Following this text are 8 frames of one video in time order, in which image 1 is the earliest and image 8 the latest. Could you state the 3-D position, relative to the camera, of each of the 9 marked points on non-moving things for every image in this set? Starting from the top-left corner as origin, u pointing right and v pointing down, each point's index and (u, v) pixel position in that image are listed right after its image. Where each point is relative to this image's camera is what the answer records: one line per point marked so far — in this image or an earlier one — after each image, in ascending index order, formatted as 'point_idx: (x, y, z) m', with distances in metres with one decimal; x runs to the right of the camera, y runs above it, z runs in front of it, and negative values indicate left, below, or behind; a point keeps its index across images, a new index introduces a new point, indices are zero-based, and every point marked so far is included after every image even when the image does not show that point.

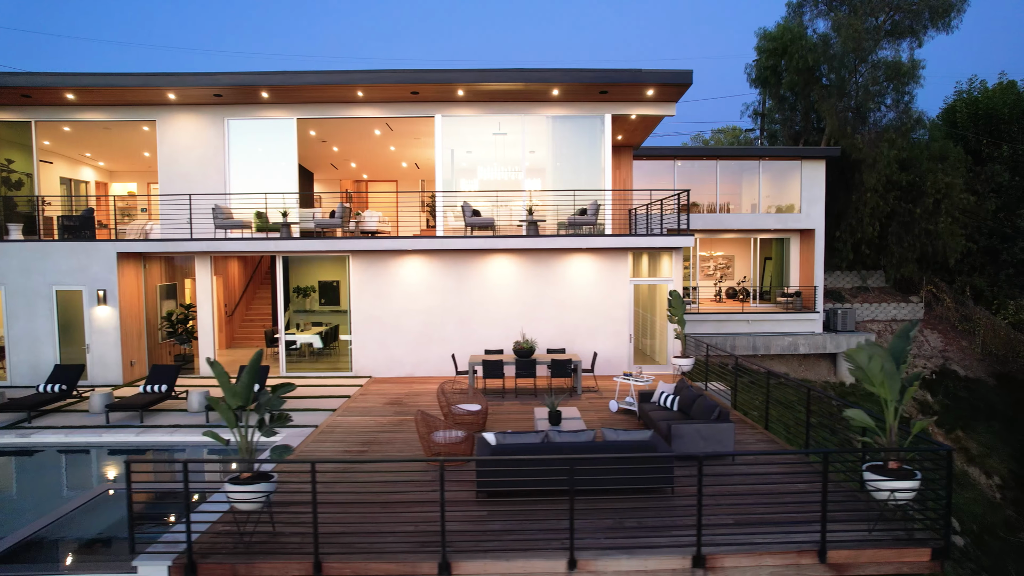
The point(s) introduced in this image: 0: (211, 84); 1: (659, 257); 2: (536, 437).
0: (-23.1, +15.6, +11.2) m
1: (+12.3, +2.6, +12.3) m
2: (+1.0, -5.9, +5.9) m
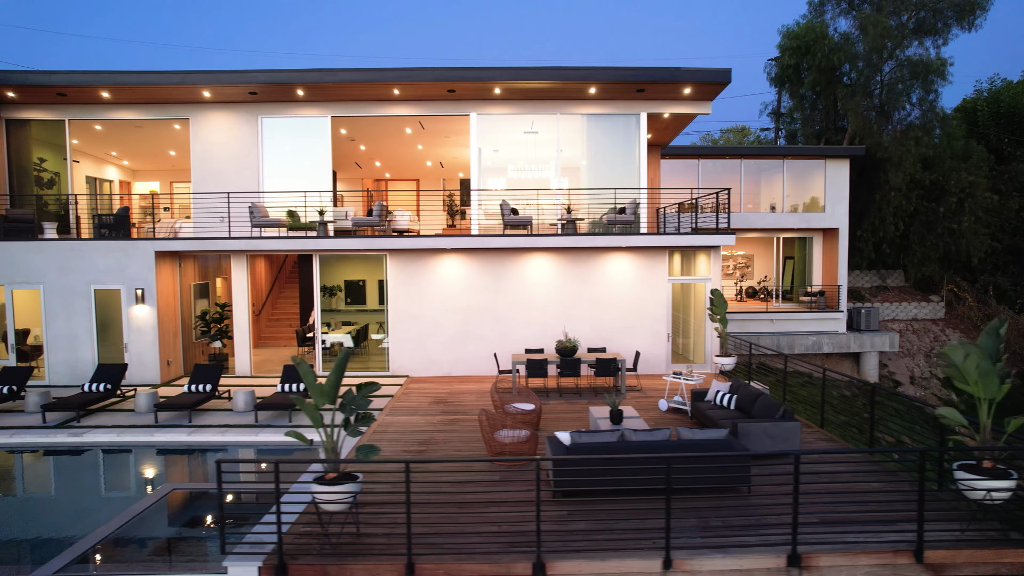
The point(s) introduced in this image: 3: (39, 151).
0: (-20.1, +15.7, +11.2) m
1: (+15.2, +2.7, +12.2) m
2: (+4.0, -5.8, +5.9) m
3: (-40.0, +11.6, +12.5) m
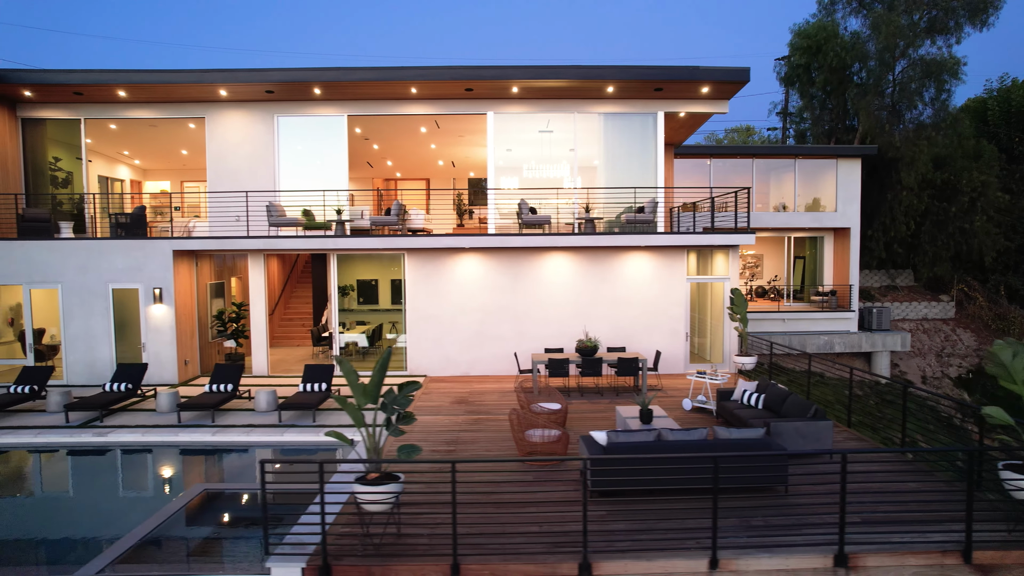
0: (-18.7, +15.7, +11.2) m
1: (+16.6, +2.7, +12.2) m
2: (+5.4, -5.8, +5.8) m
3: (-38.6, +11.6, +12.5) m
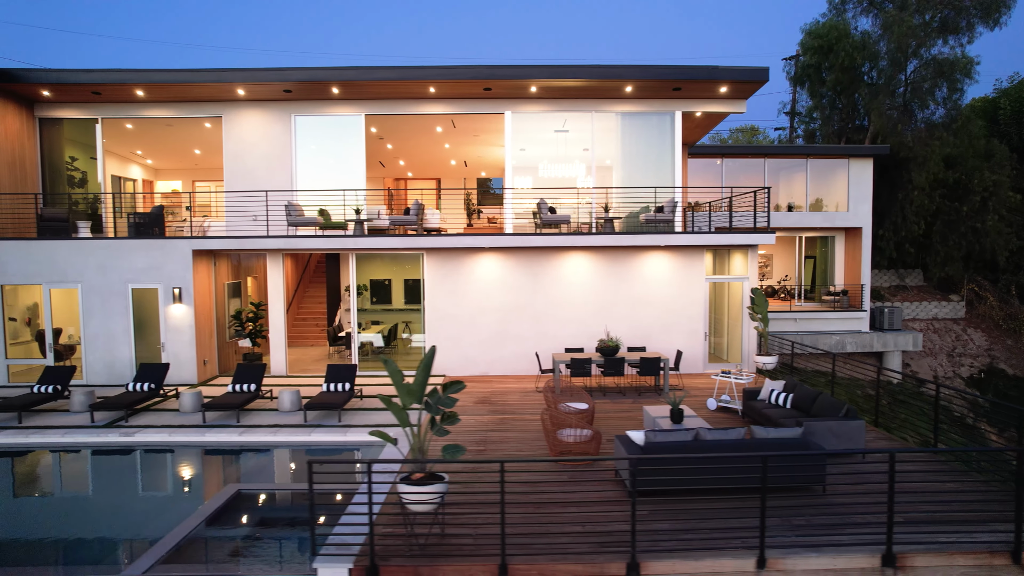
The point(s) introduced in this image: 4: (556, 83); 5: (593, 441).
0: (-17.3, +15.7, +11.1) m
1: (+18.1, +2.8, +12.2) m
2: (+6.9, -5.8, +5.8) m
3: (-37.2, +11.6, +12.4) m
4: (+3.4, +15.9, +11.5) m
5: (+3.7, -6.9, +6.7) m
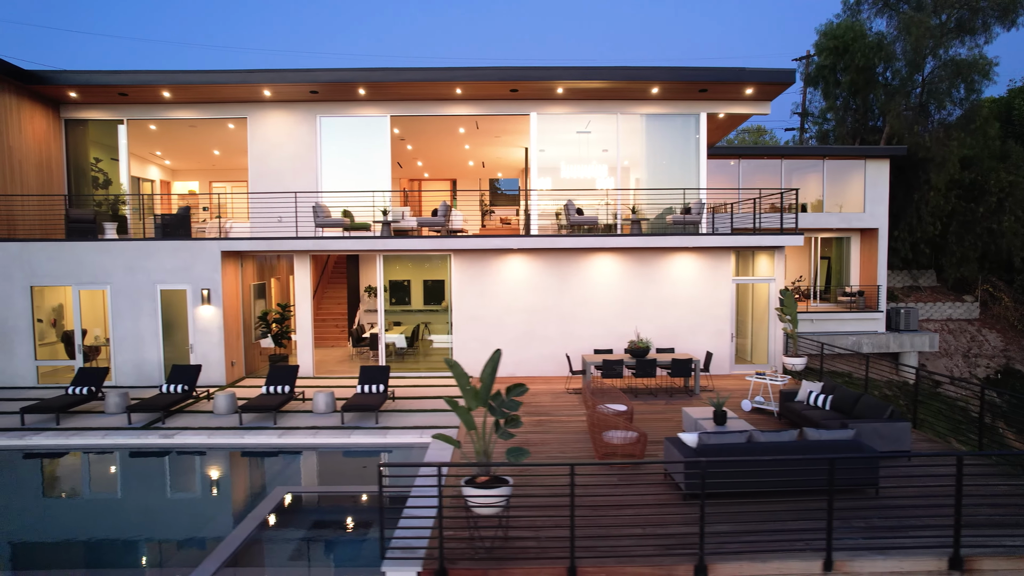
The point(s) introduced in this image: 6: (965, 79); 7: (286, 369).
0: (-15.2, +15.6, +11.1) m
1: (+20.2, +2.7, +12.2) m
2: (+9.0, -5.9, +5.8) m
3: (-35.1, +11.5, +12.4) m
4: (+5.5, +15.8, +11.5) m
5: (+5.8, -7.0, +6.7) m
6: (+55.1, +25.4, +18.0) m
7: (-14.5, -5.2, +9.5) m
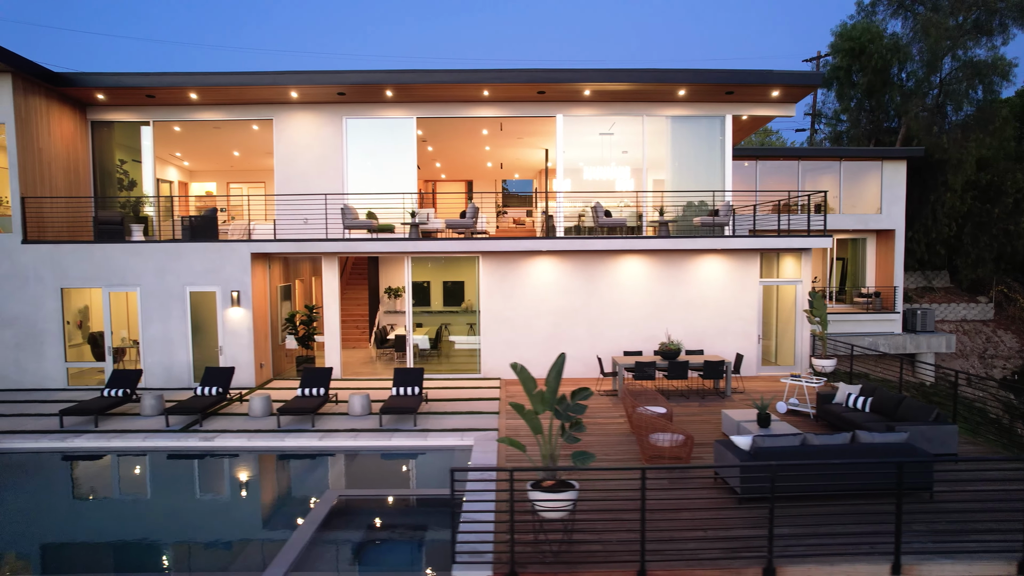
0: (-13.0, +15.5, +11.1) m
1: (+22.4, +2.5, +12.2) m
2: (+11.1, -6.0, +5.9) m
3: (-32.9, +11.4, +12.4) m
4: (+7.7, +15.7, +11.5) m
5: (+7.9, -7.2, +6.8) m
6: (+57.2, +25.3, +18.1) m
7: (-12.3, -5.3, +9.5) m
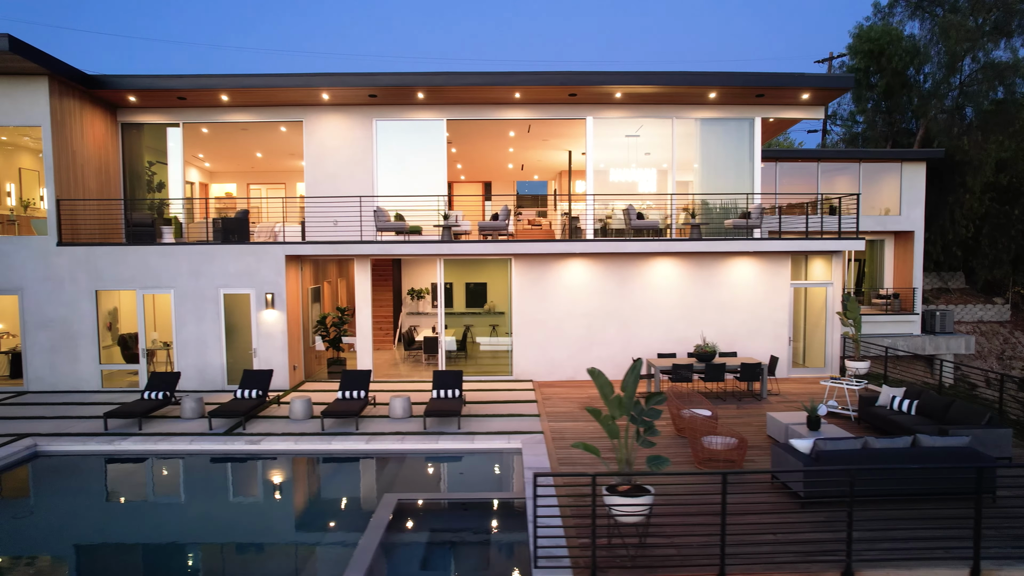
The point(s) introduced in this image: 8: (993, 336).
0: (-10.5, +15.3, +11.1) m
1: (+24.8, +2.3, +12.2) m
2: (+13.6, -6.2, +5.9) m
3: (-30.4, +11.2, +12.4) m
4: (+10.1, +15.5, +11.5) m
5: (+10.4, -7.4, +6.8) m
6: (+59.7, +25.1, +18.1) m
7: (-9.9, -5.5, +9.5) m
8: (+63.7, -6.3, +19.5) m
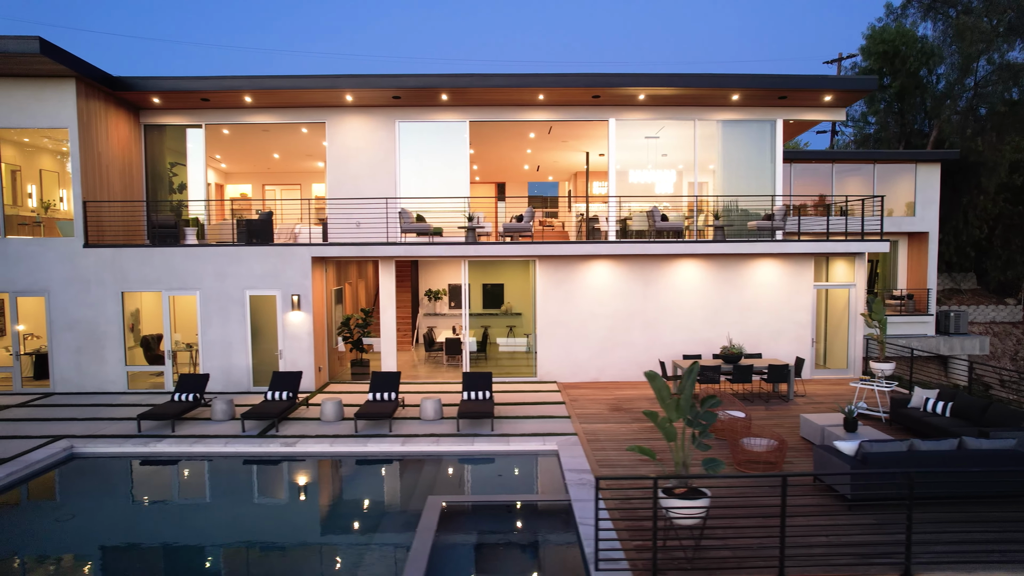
0: (-8.7, +15.2, +11.2) m
1: (+26.7, +2.2, +12.3) m
2: (+15.5, -6.3, +5.9) m
3: (-28.6, +11.1, +12.4) m
4: (+12.0, +15.4, +11.6) m
5: (+12.3, -7.5, +6.8) m
6: (+61.6, +25.0, +18.1) m
7: (-8.0, -5.6, +9.5) m
8: (+65.6, -6.4, +19.6) m
